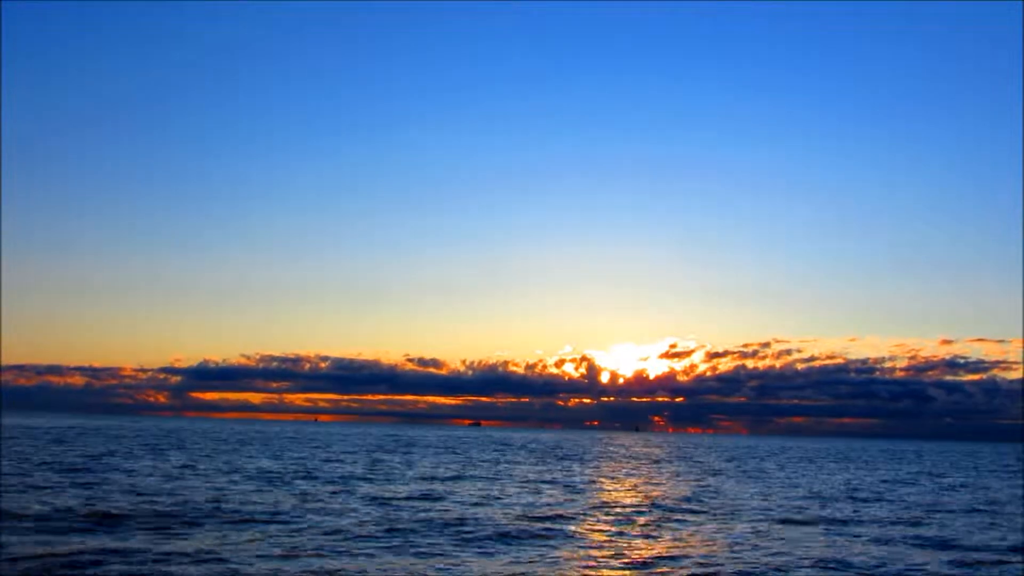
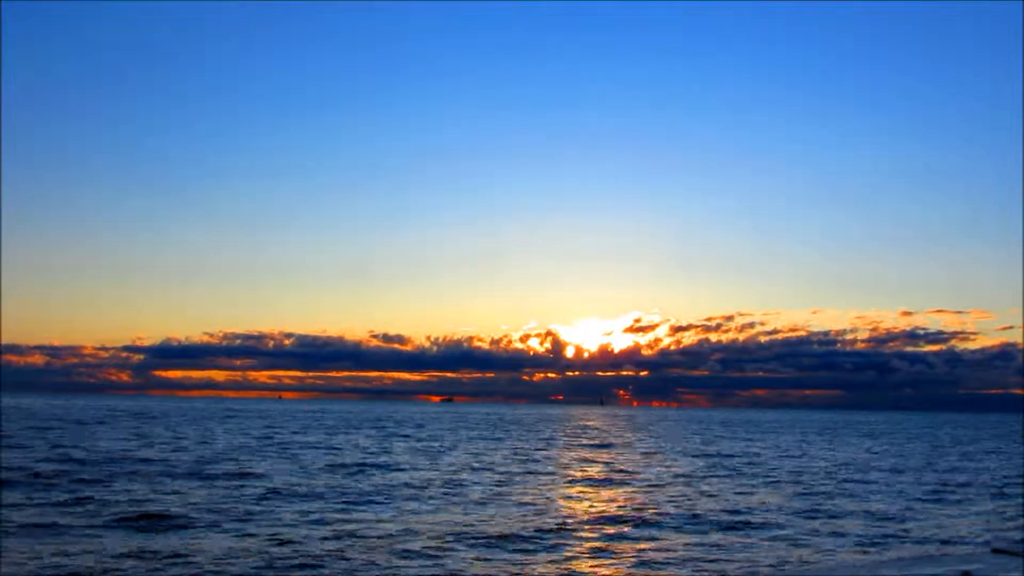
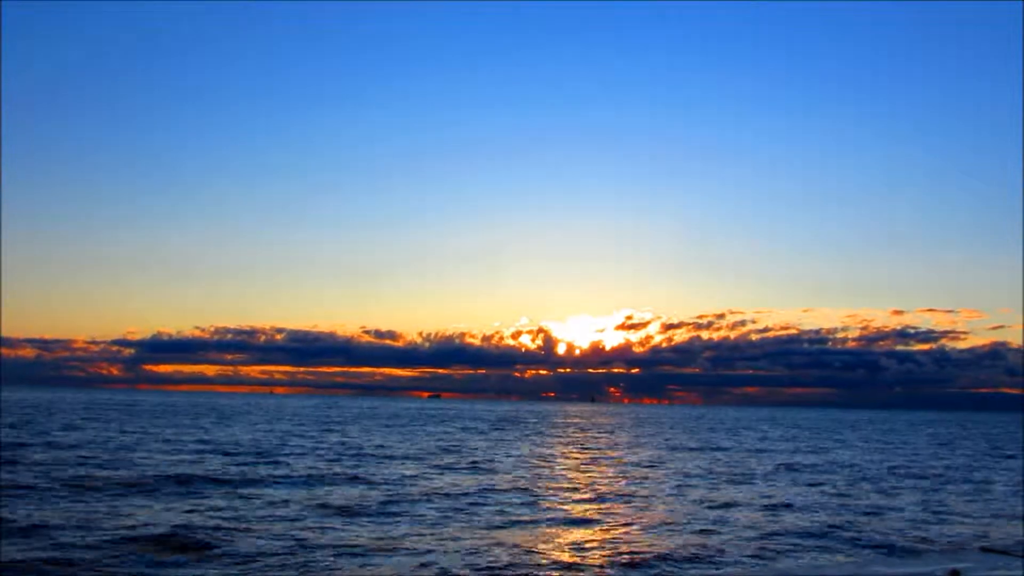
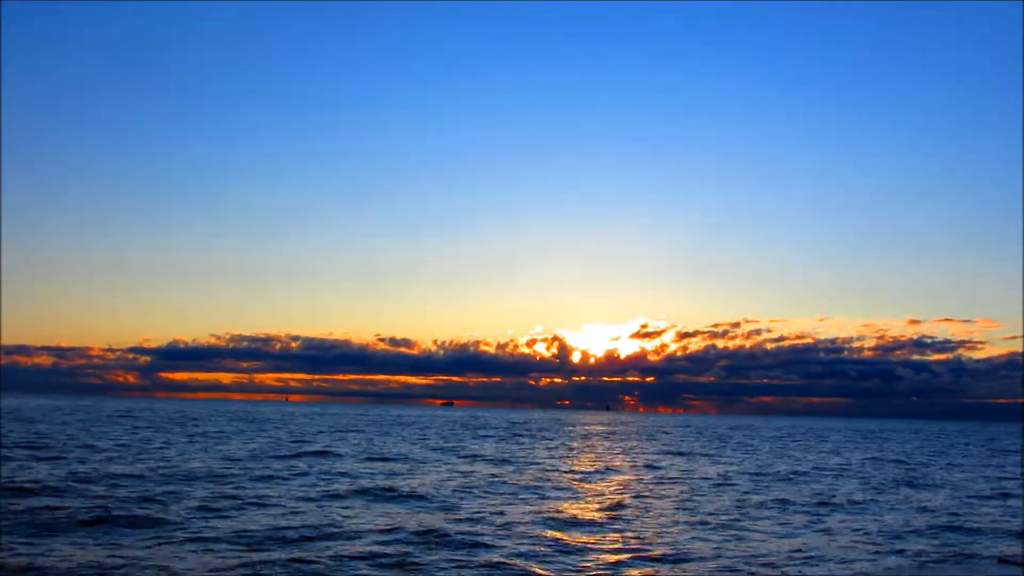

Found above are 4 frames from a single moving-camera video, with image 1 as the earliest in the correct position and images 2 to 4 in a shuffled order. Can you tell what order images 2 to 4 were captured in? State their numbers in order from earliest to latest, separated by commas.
4, 3, 2
